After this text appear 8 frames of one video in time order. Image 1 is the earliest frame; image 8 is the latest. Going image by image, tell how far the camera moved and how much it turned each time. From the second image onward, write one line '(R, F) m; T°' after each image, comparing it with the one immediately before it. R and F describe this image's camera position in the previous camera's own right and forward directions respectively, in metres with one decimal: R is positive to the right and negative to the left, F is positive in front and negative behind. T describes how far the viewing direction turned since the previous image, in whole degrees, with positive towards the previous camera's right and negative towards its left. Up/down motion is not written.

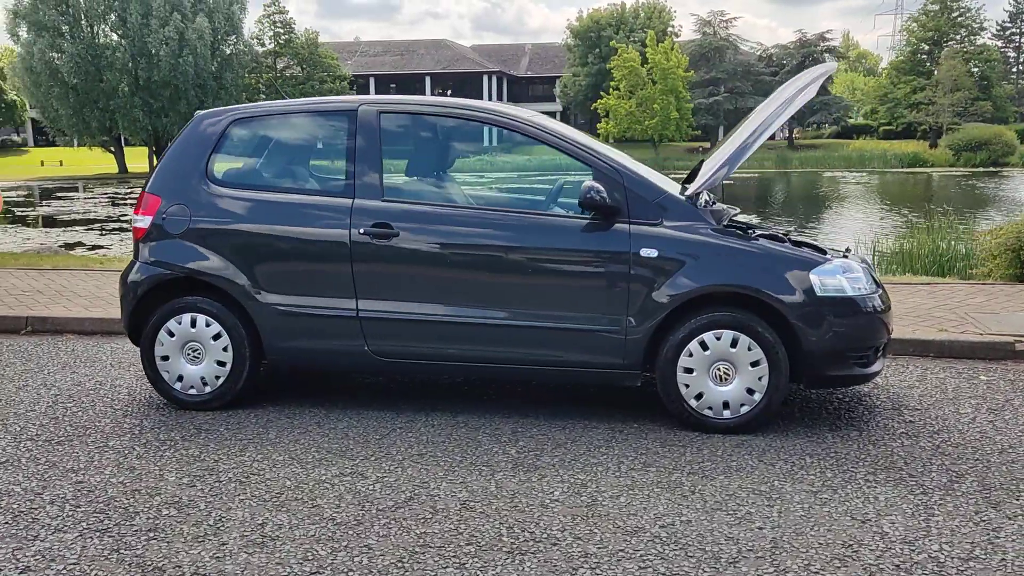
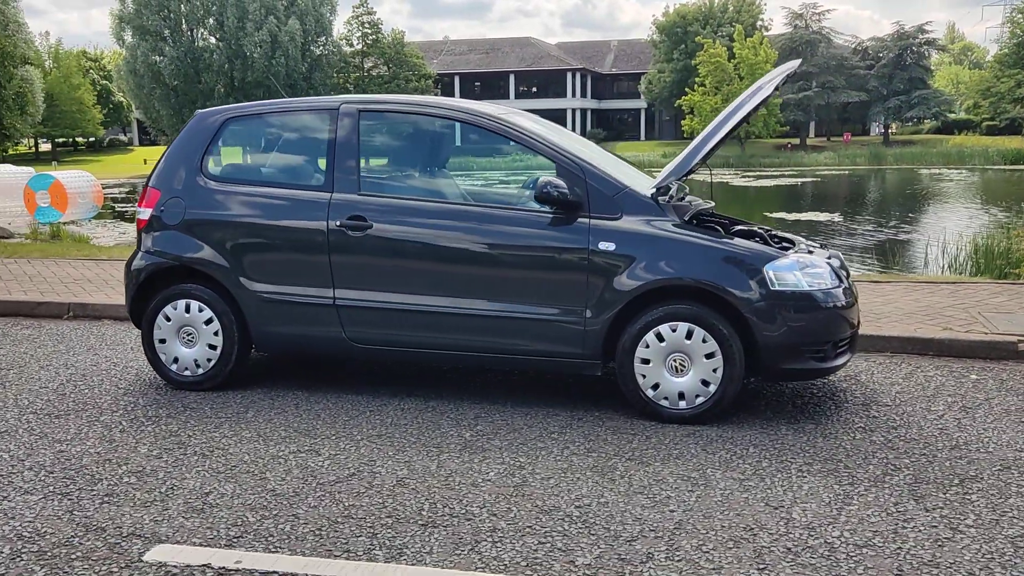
(+0.6, -0.2) m; -5°
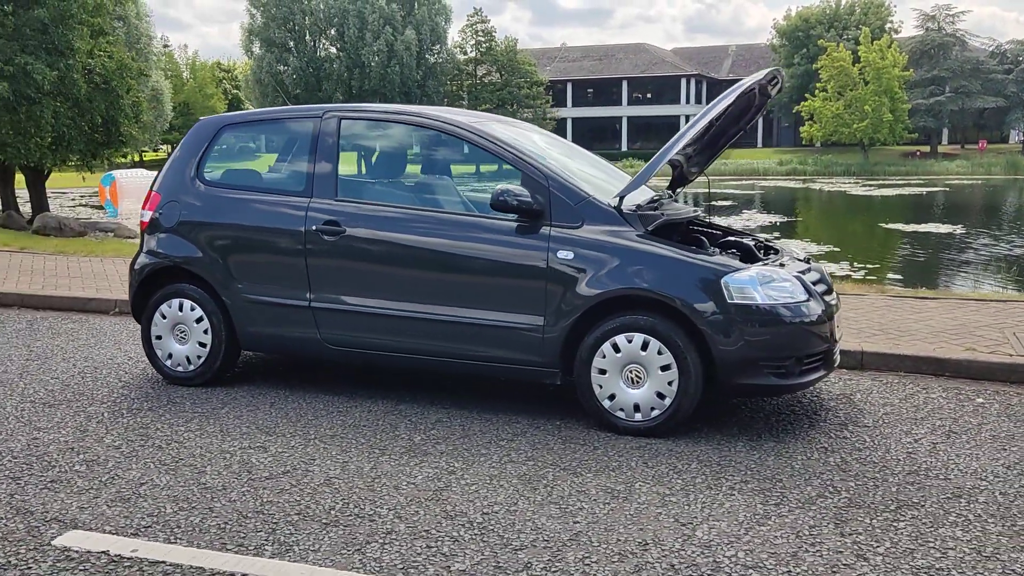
(+0.8, 0.0) m; -7°
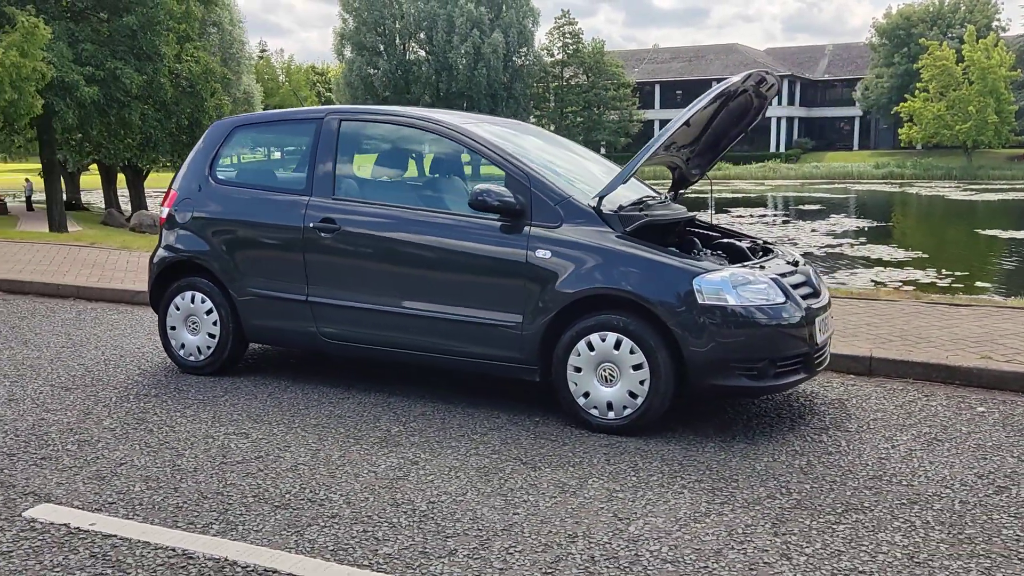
(+0.6, -0.1) m; -5°
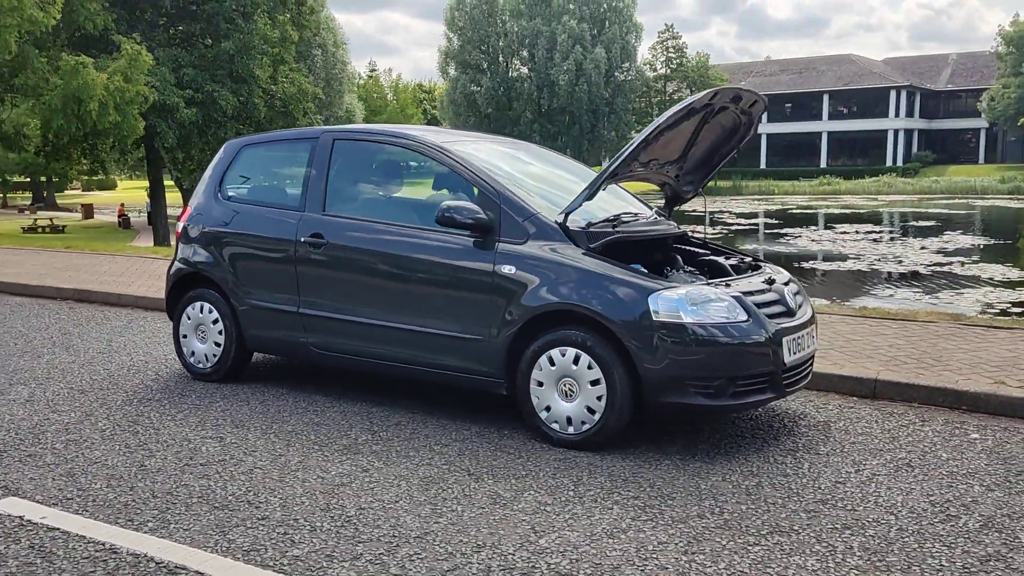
(+0.7, 0.0) m; -7°
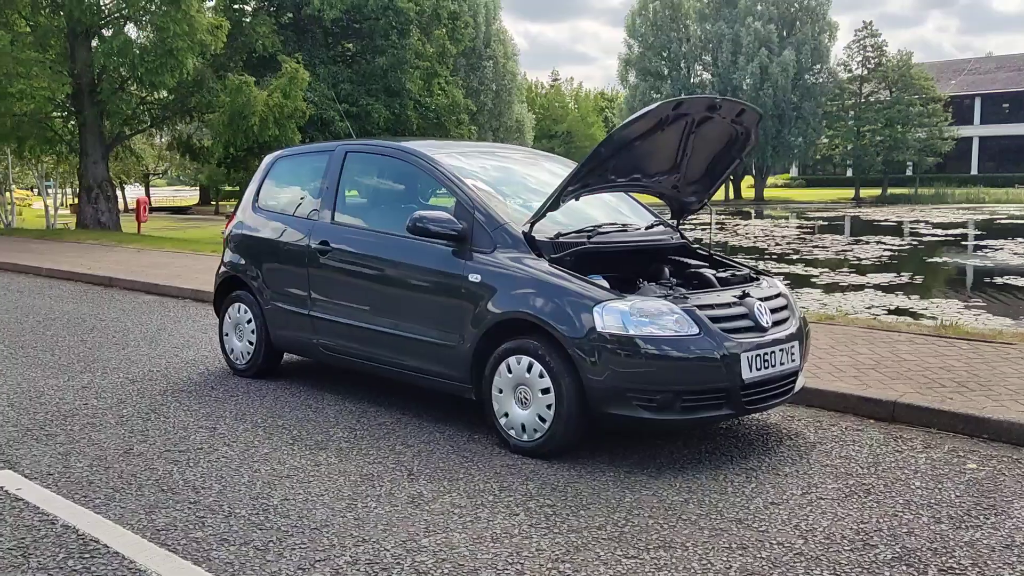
(+1.1, 0.0) m; -12°
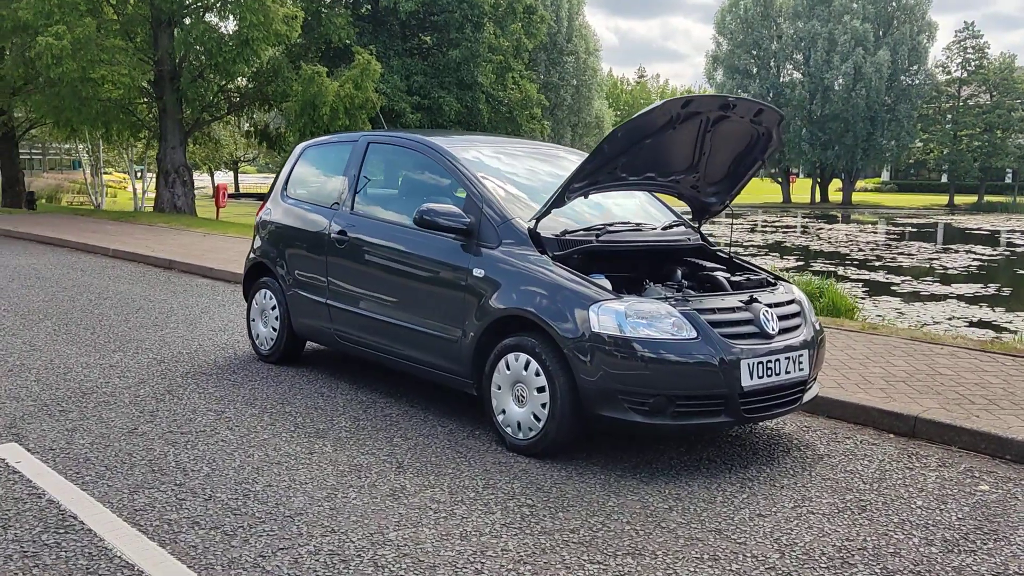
(+0.4, +0.1) m; -5°
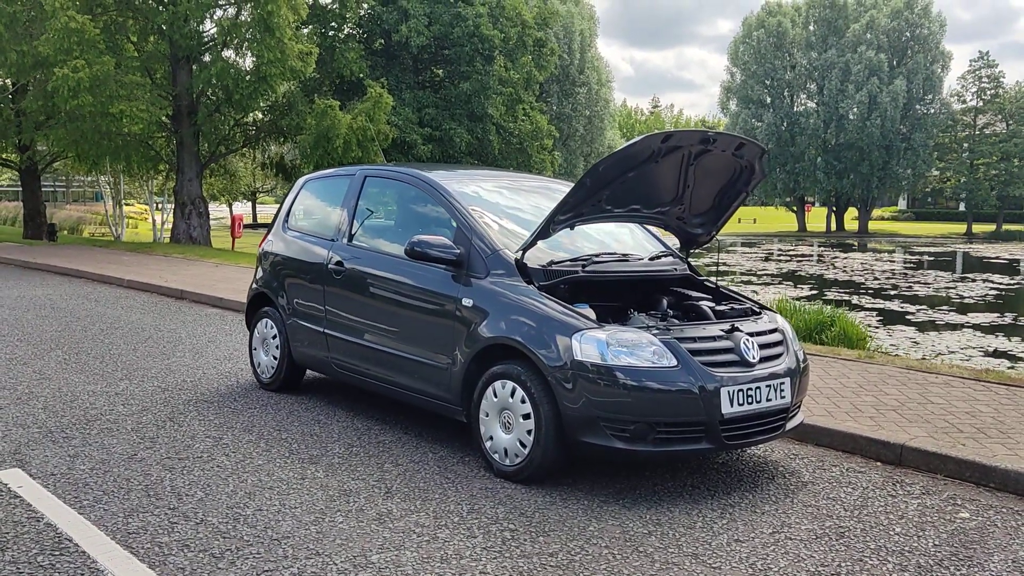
(+0.2, -0.1) m; -1°
